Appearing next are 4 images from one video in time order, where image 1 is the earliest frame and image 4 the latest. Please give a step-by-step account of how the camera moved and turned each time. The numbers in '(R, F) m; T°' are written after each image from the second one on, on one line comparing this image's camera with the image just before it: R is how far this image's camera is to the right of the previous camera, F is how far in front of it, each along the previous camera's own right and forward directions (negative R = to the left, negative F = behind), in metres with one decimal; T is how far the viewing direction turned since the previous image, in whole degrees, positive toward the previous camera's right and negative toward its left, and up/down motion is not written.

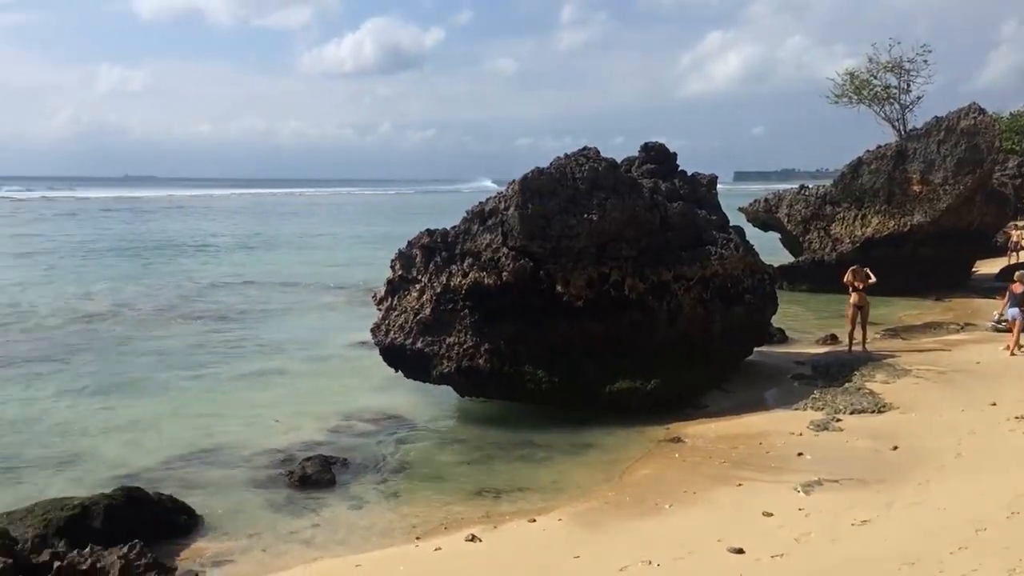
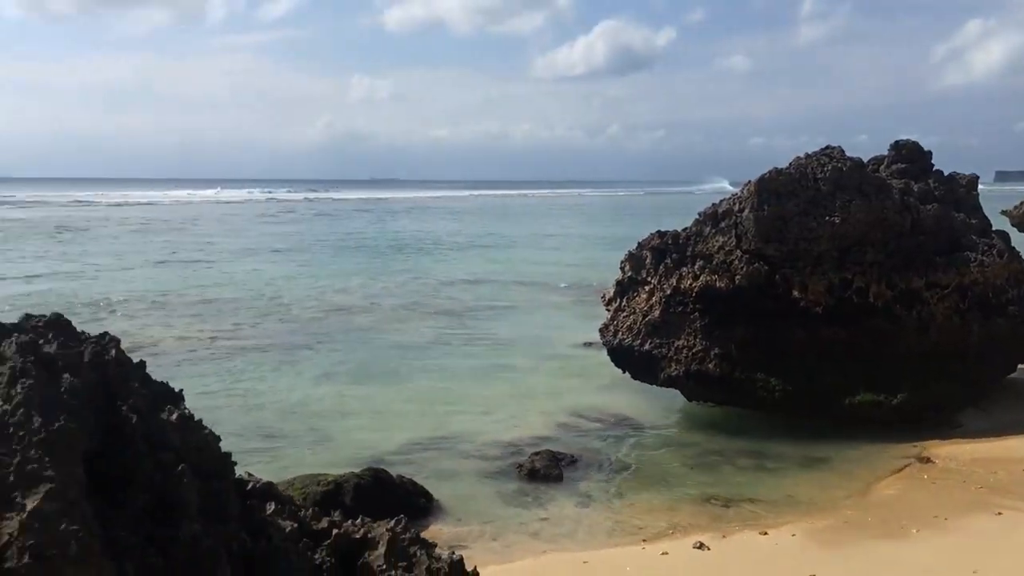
(-1.2, -0.1) m; -11°
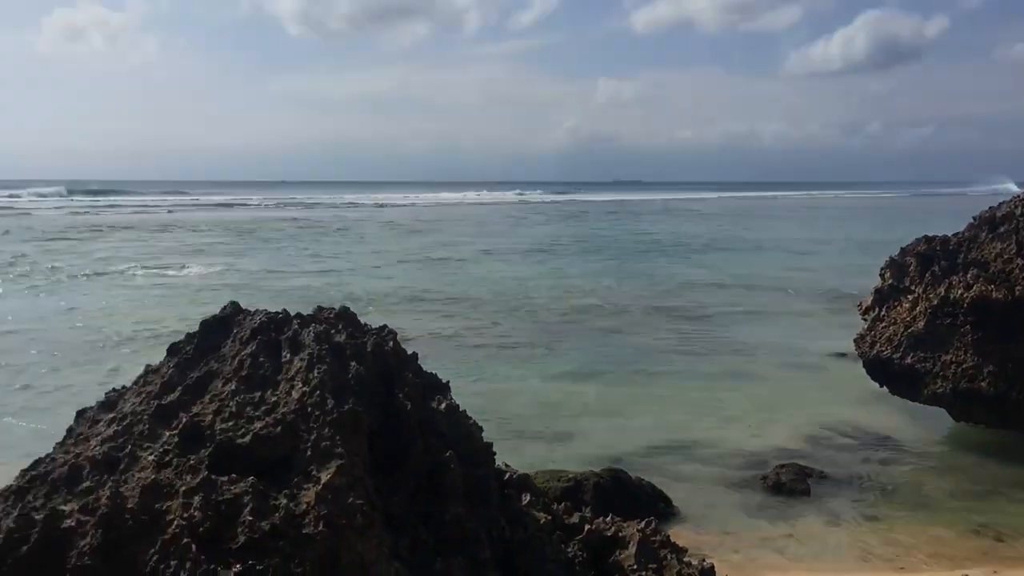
(-1.3, -0.1) m; -11°
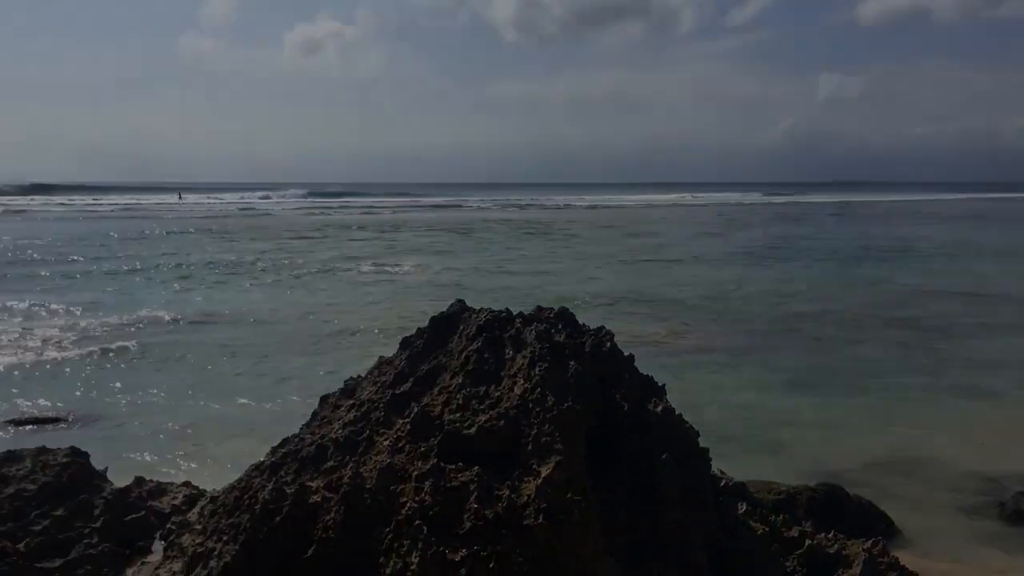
(-1.1, -0.1) m; -9°
